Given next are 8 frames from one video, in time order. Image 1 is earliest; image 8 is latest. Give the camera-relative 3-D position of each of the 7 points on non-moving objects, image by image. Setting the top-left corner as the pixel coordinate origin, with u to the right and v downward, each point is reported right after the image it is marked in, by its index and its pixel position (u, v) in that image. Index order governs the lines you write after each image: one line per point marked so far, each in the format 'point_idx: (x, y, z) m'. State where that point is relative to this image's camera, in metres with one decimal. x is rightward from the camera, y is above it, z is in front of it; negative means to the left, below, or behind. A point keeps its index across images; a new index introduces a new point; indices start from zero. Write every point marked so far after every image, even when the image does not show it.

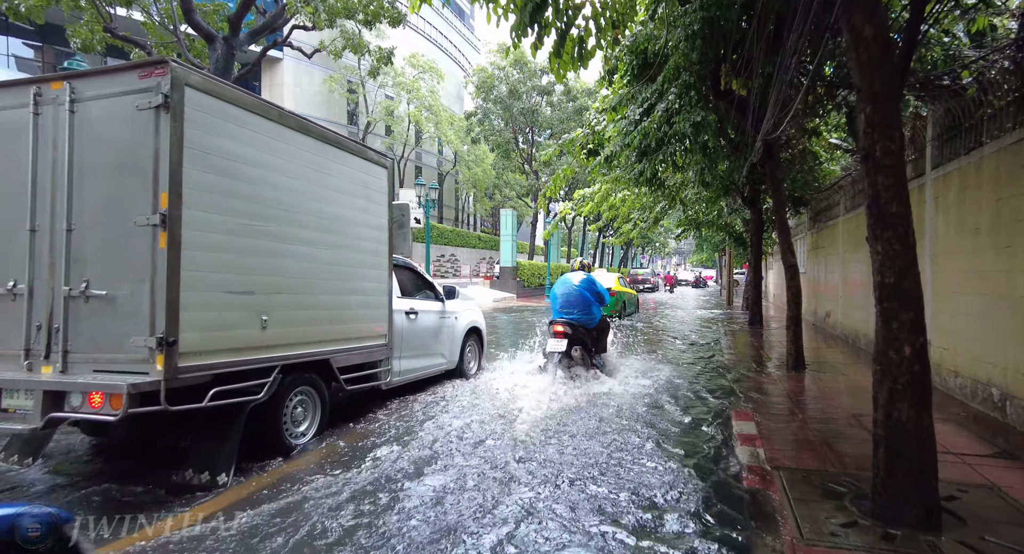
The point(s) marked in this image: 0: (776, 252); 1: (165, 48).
0: (+8.8, +0.8, +16.7) m
1: (-6.2, +4.1, +8.9) m
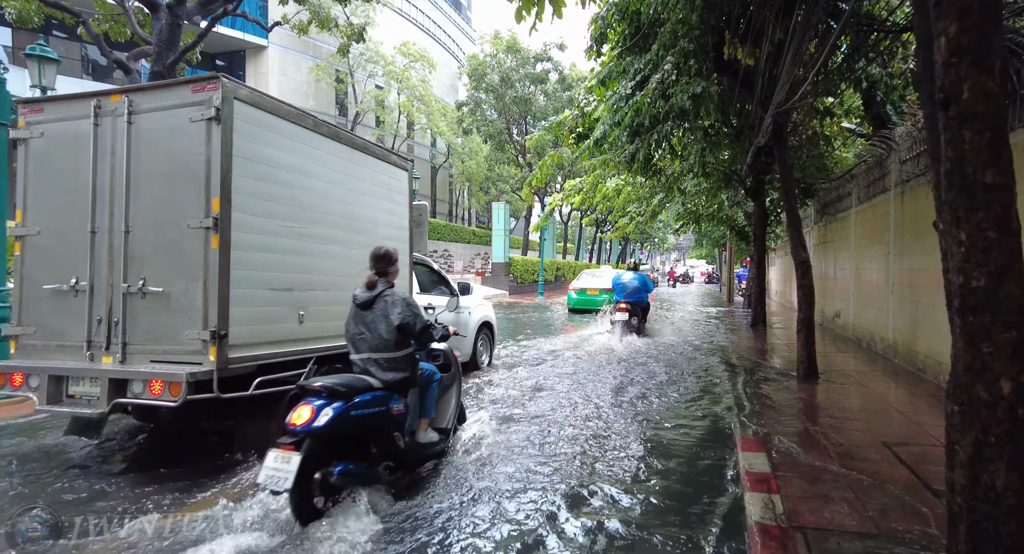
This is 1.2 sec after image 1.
0: (+8.6, +1.0, +16.2) m
1: (-6.4, +4.2, +8.4) m
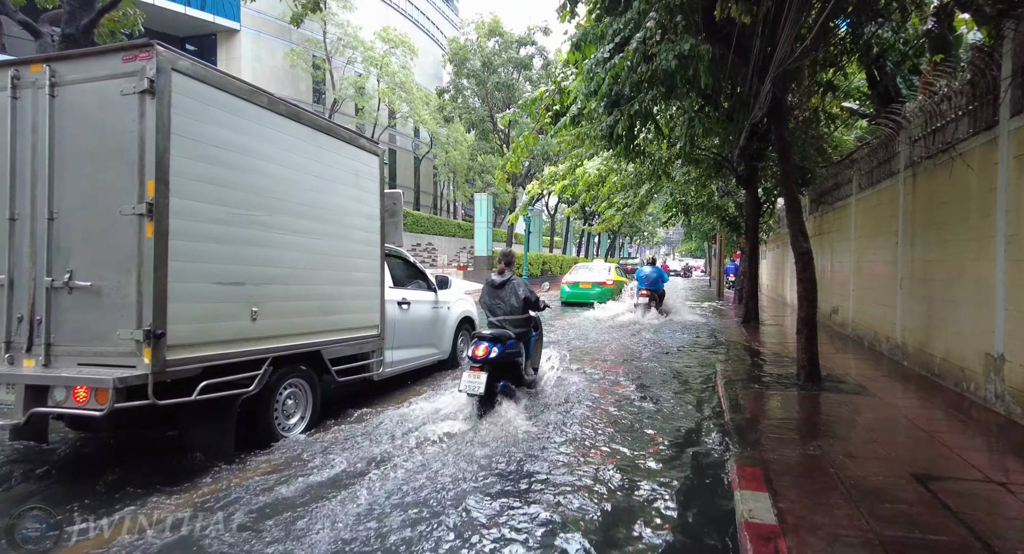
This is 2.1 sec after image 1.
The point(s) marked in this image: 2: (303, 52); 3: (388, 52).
0: (+8.1, +1.2, +15.8) m
1: (-6.8, +4.2, +7.7) m
2: (-8.1, +8.6, +19.4) m
3: (-4.8, +8.6, +19.3) m
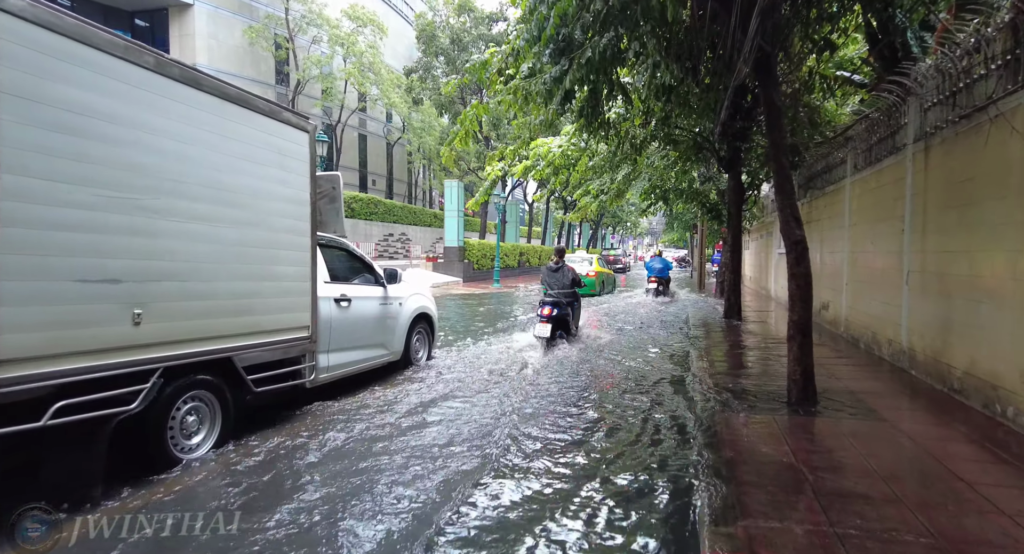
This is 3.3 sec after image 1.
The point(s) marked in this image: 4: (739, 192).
0: (+7.4, +1.4, +15.3) m
1: (-7.3, +4.3, +6.7) m
2: (-9.0, +8.9, +18.3) m
3: (-5.7, +8.9, +18.3) m
4: (+3.8, +1.4, +8.5) m
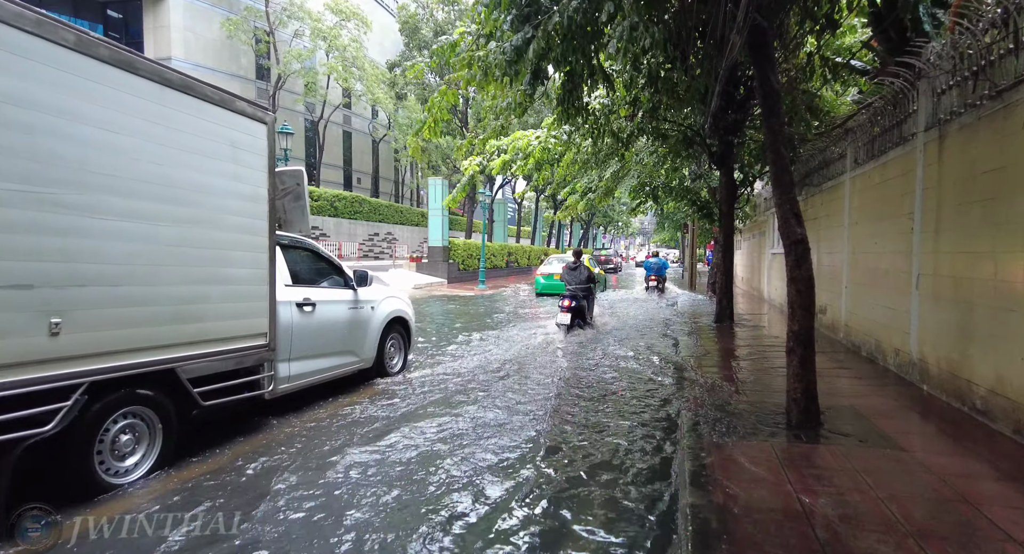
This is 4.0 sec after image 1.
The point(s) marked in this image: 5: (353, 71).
0: (+7.0, +1.4, +15.0) m
1: (-7.6, +4.3, +6.2) m
2: (-9.4, +8.9, +17.8) m
3: (-6.1, +8.9, +17.8) m
4: (+3.6, +1.4, +8.2) m
5: (-5.7, +7.4, +18.3) m
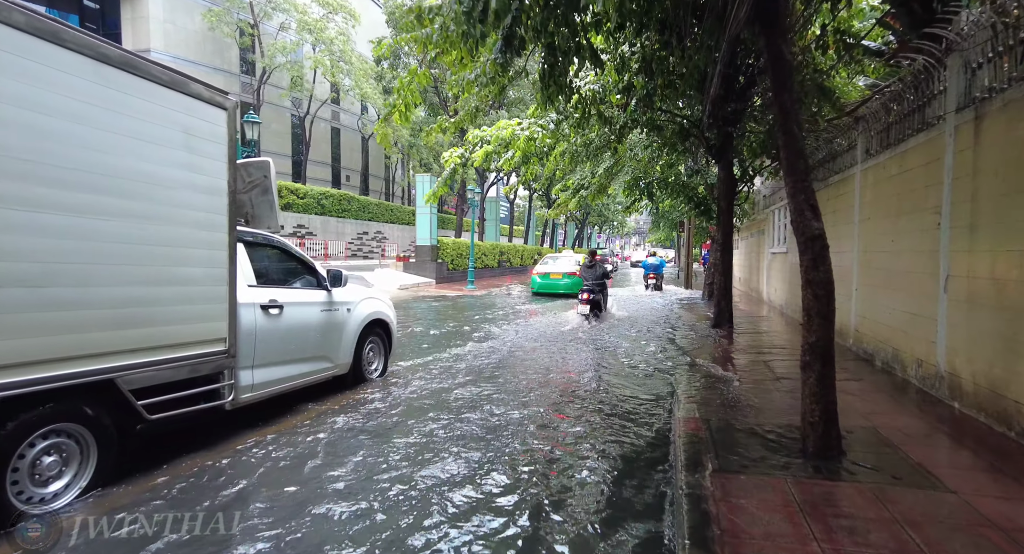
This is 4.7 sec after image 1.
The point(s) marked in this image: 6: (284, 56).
0: (+6.8, +1.4, +14.7) m
1: (-7.7, +4.3, +5.8) m
2: (-9.7, +8.9, +17.3) m
3: (-6.4, +8.9, +17.4) m
4: (+3.4, +1.4, +7.9) m
5: (-6.0, +7.4, +17.9) m
6: (-7.7, +7.5, +17.4) m
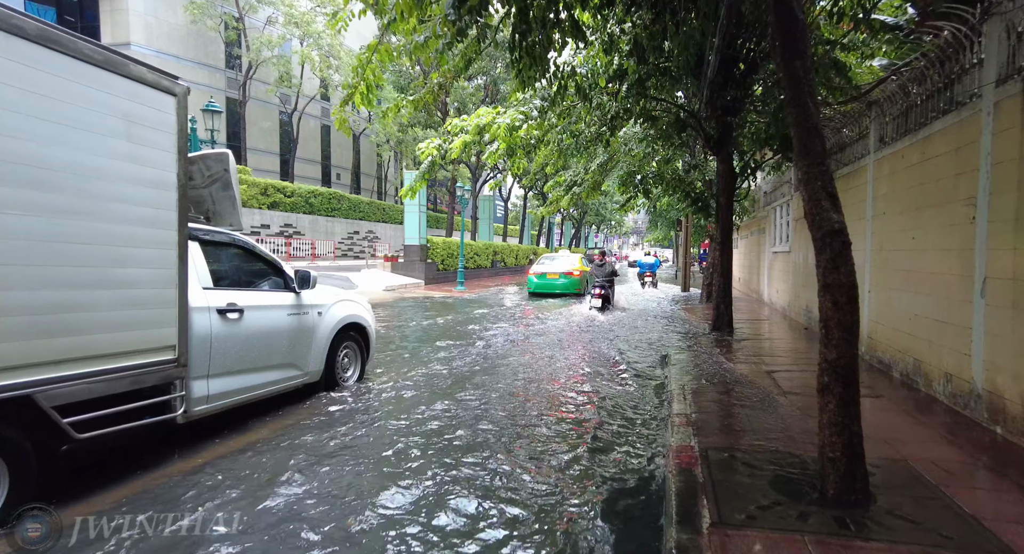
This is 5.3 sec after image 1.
0: (+6.6, +1.4, +14.3) m
1: (-7.9, +4.3, +5.4) m
2: (-9.9, +8.9, +16.9) m
3: (-6.6, +8.9, +17.0) m
4: (+3.2, +1.4, +7.5) m
5: (-6.2, +7.4, +17.5) m
6: (-7.9, +7.5, +17.0) m
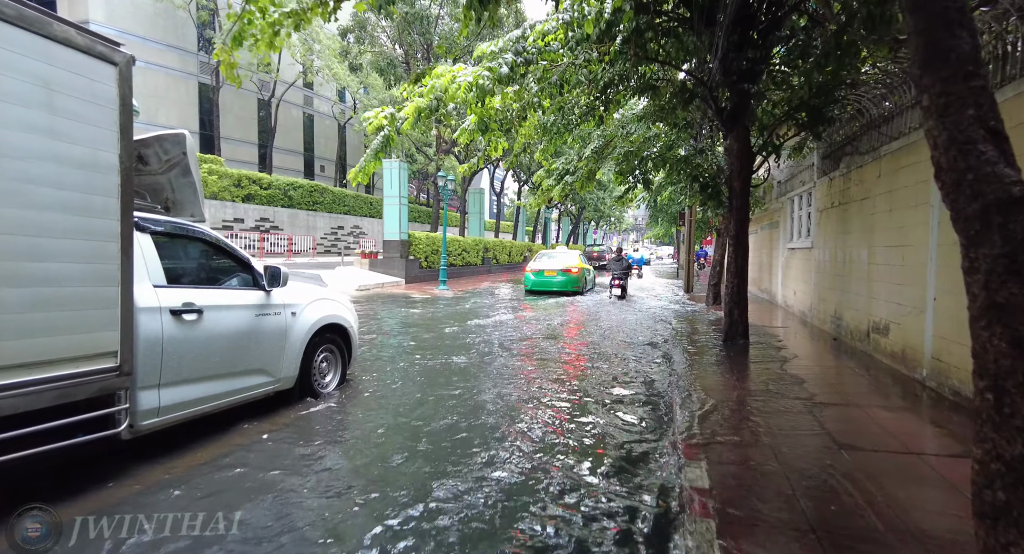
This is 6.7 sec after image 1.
0: (+6.3, +1.5, +13.4) m
1: (-8.1, +4.3, +4.5) m
2: (-10.1, +9.0, +16.0) m
3: (-6.8, +8.9, +16.0) m
4: (+3.0, +1.4, +6.6) m
5: (-6.4, +7.5, +16.6) m
6: (-8.2, +7.6, +16.0) m
